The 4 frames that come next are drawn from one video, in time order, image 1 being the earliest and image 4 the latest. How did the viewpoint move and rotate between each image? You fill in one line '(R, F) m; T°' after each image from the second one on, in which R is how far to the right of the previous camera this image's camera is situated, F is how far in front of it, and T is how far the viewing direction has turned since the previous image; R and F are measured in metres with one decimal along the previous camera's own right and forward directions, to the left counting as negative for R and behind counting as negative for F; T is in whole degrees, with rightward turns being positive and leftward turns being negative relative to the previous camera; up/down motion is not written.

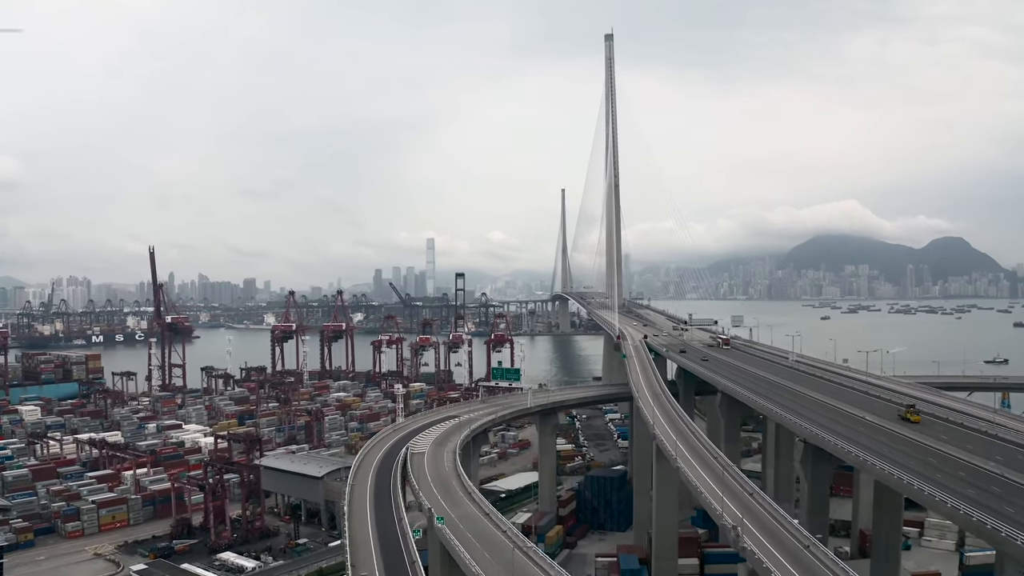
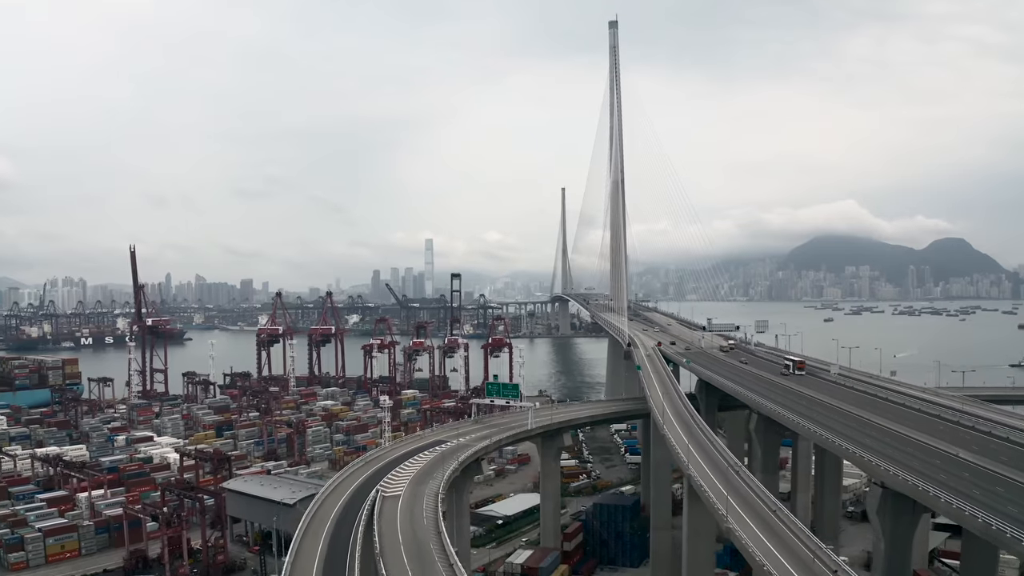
(0.0, +3.5) m; 0°
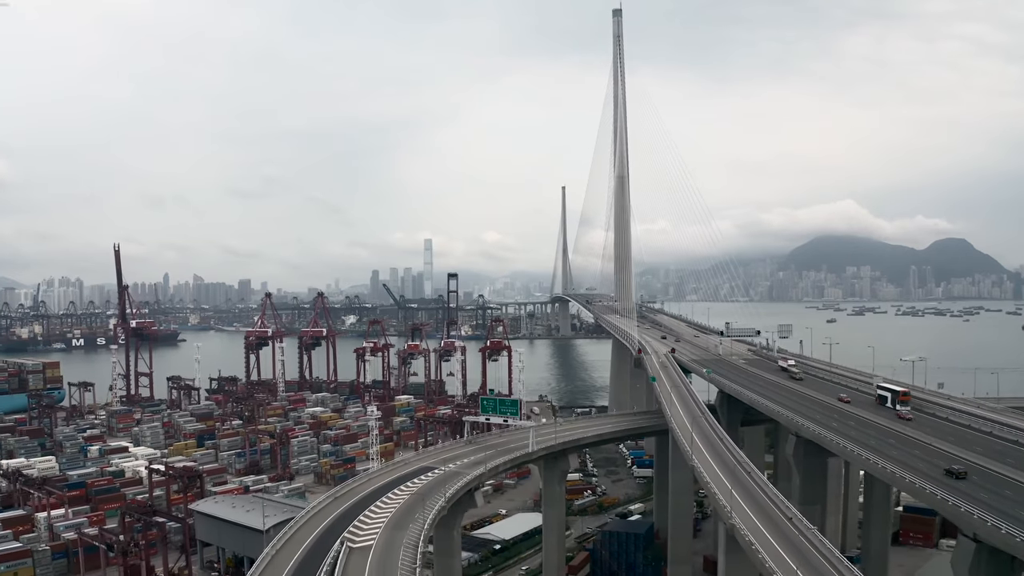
(0.0, +2.7) m; 0°
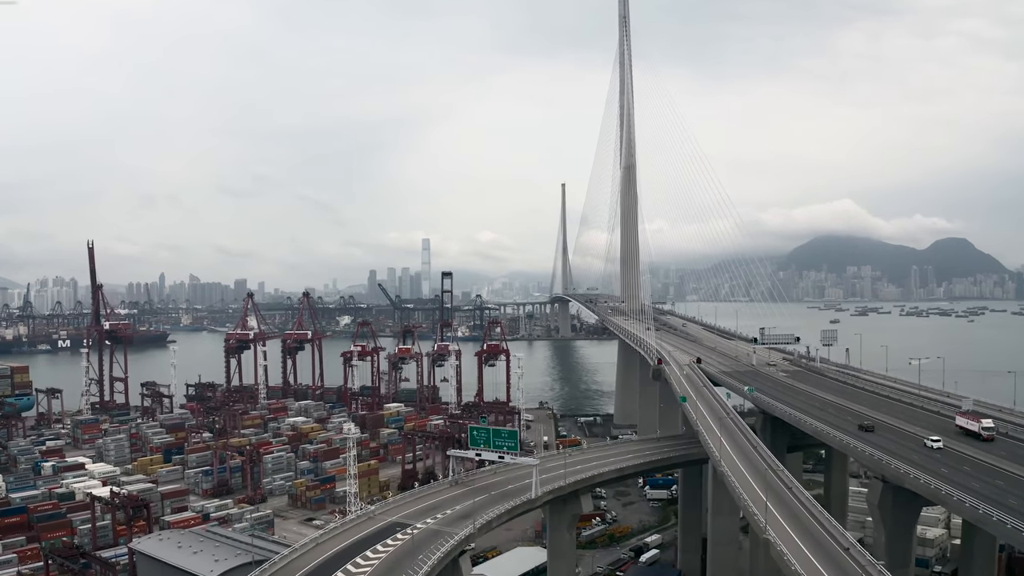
(0.0, +4.0) m; 0°
